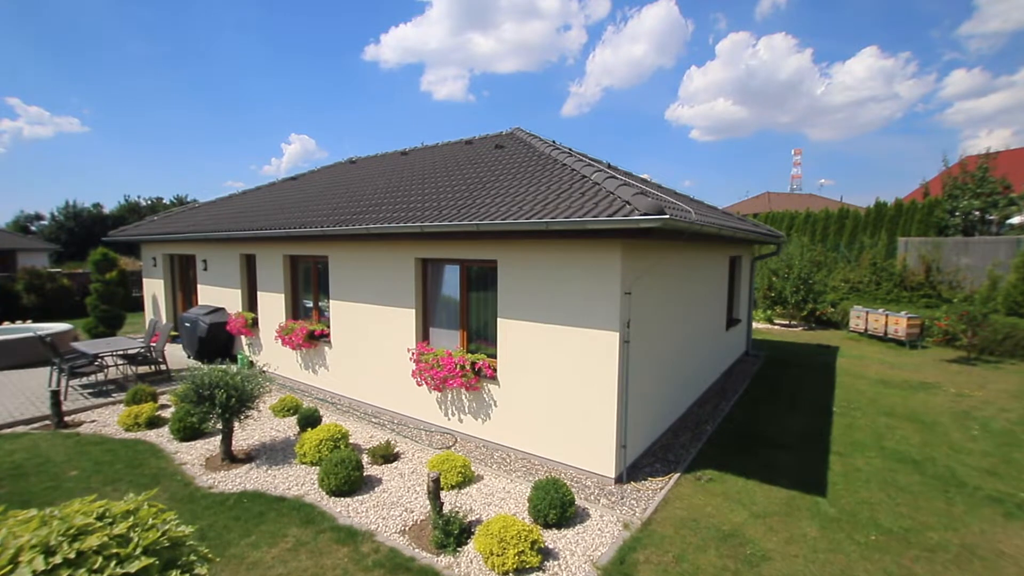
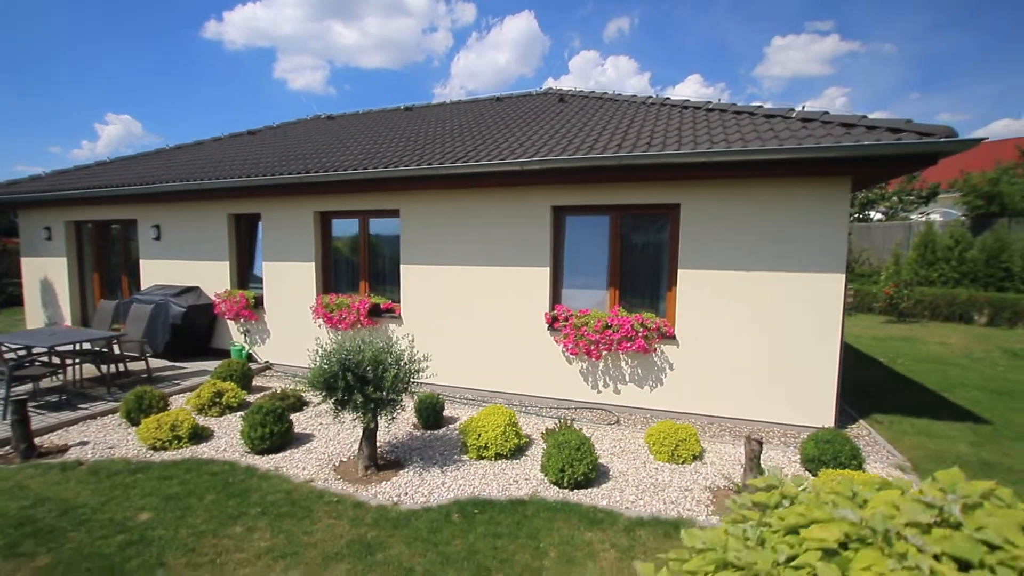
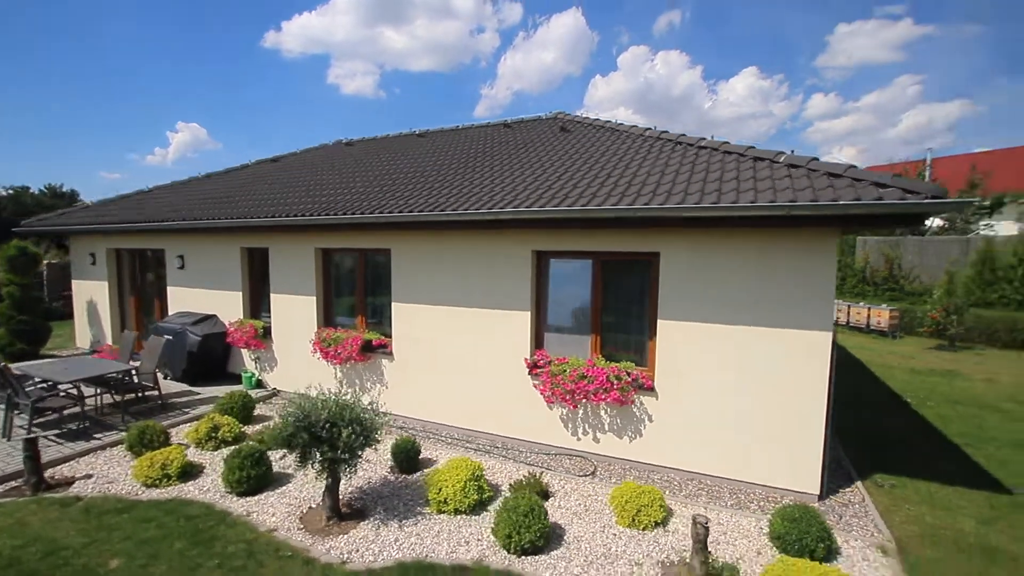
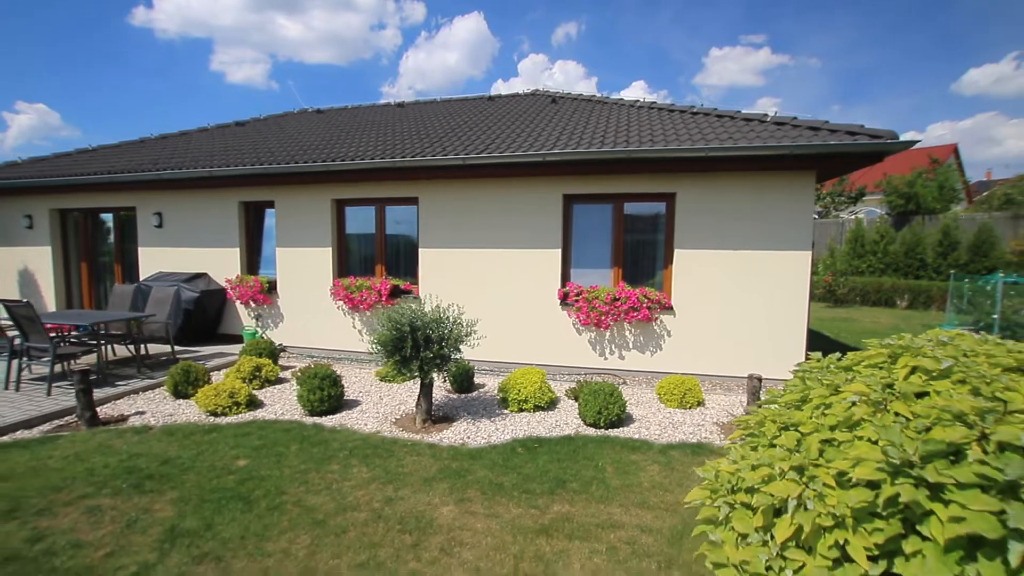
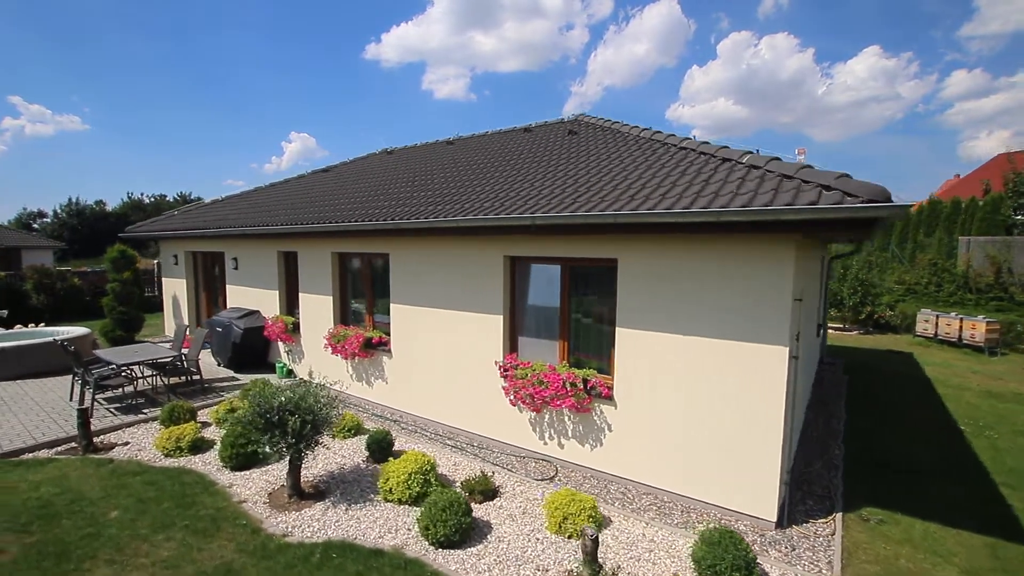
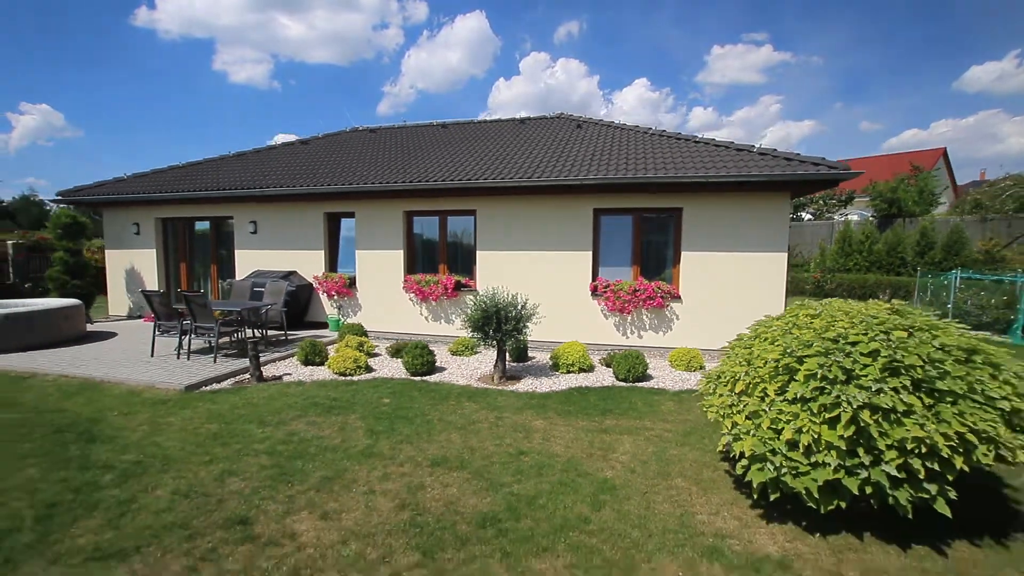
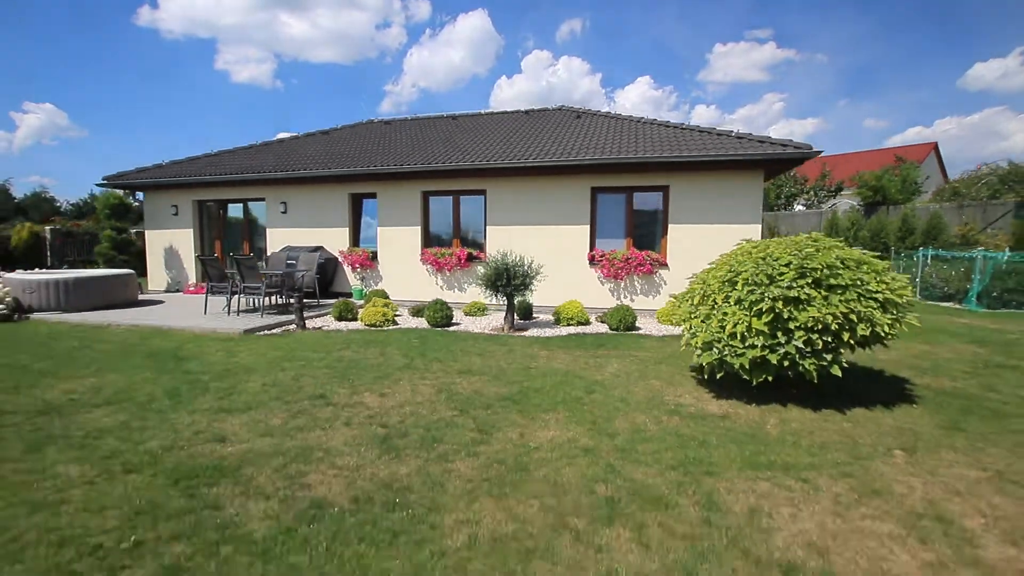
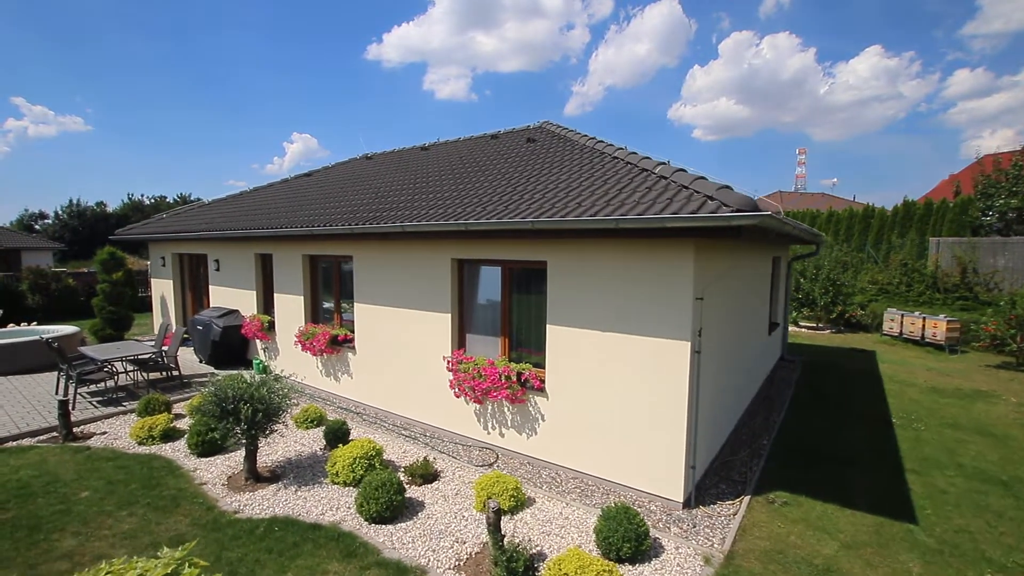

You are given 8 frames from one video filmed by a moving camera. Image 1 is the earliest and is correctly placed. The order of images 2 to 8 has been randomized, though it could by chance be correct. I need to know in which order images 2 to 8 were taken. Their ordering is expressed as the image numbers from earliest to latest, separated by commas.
8, 5, 3, 2, 4, 6, 7
